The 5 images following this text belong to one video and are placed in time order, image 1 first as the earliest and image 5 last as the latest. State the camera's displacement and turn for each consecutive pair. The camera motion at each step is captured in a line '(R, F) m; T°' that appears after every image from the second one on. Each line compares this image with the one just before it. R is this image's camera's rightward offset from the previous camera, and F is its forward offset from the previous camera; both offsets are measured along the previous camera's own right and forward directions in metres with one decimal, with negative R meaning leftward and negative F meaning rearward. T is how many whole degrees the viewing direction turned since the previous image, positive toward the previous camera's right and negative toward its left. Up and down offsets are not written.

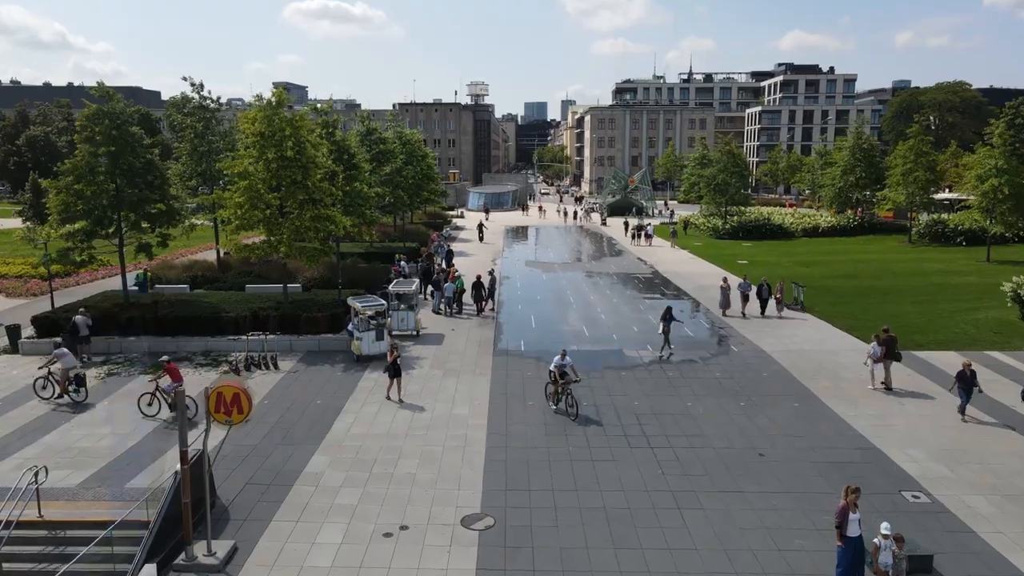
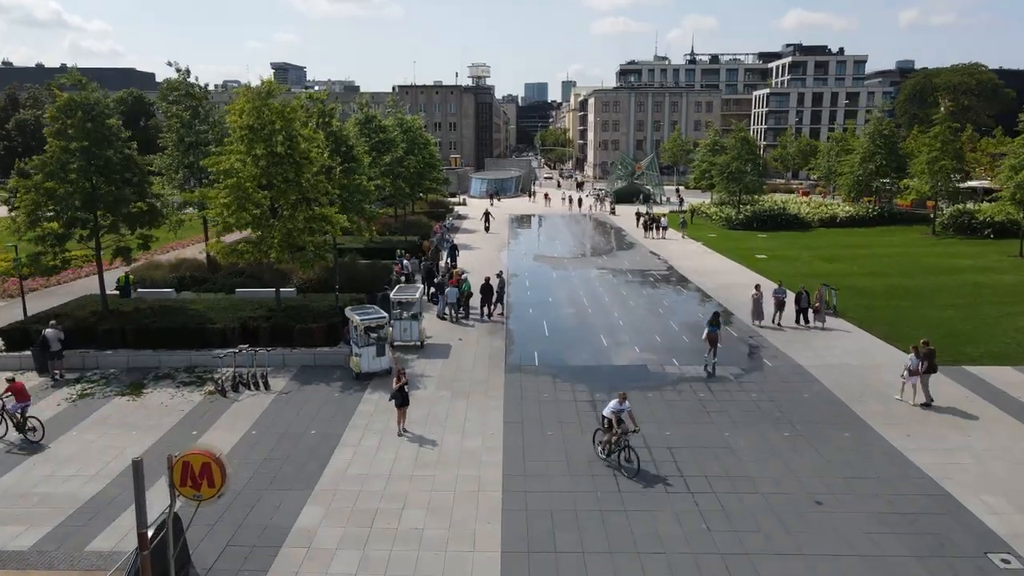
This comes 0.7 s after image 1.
(-0.3, +1.8) m; 0°
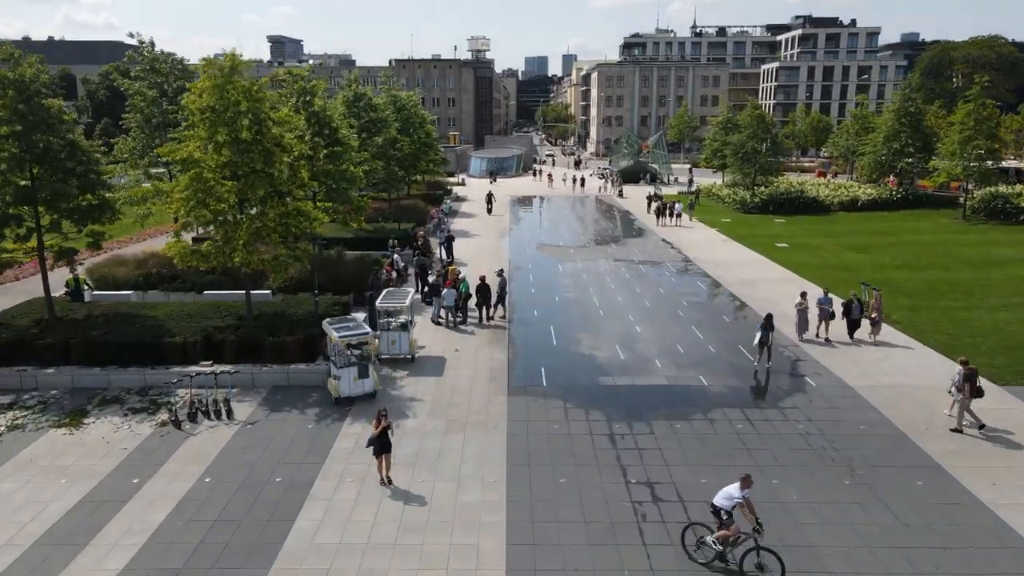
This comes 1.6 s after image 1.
(-0.1, +2.6) m; 0°
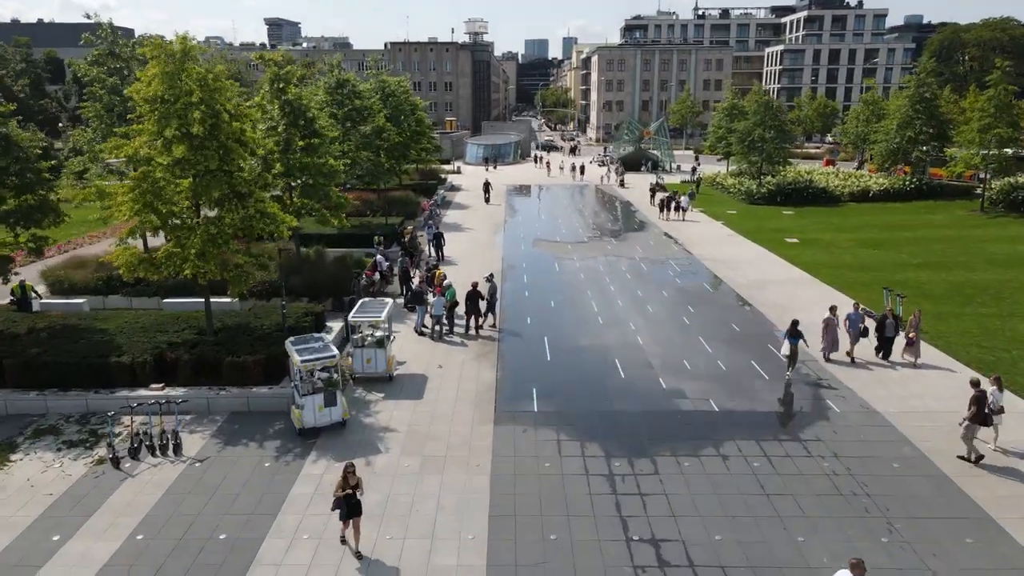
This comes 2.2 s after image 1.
(+0.3, +1.8) m; 0°
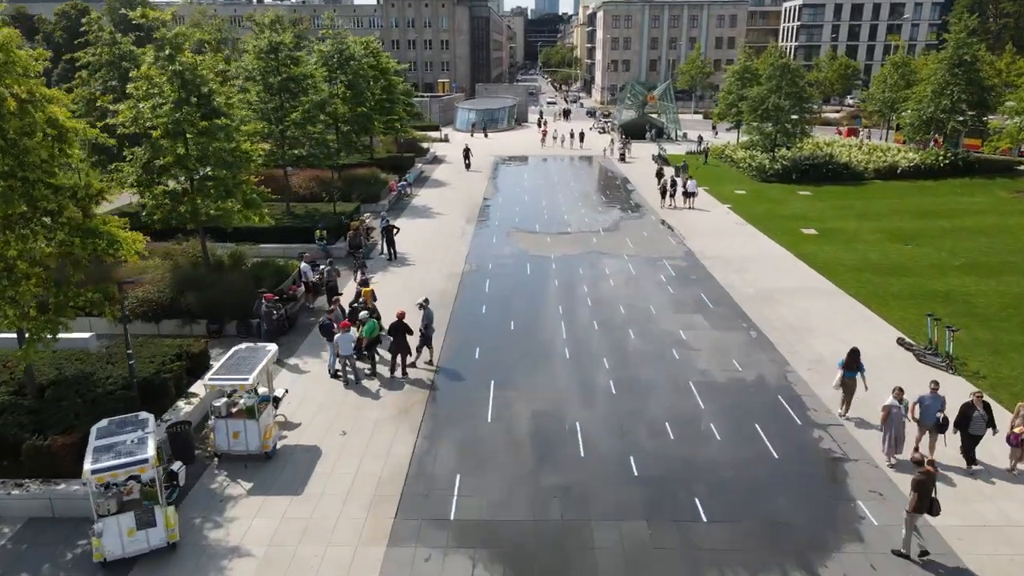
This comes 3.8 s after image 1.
(+1.5, +4.4) m; -1°
